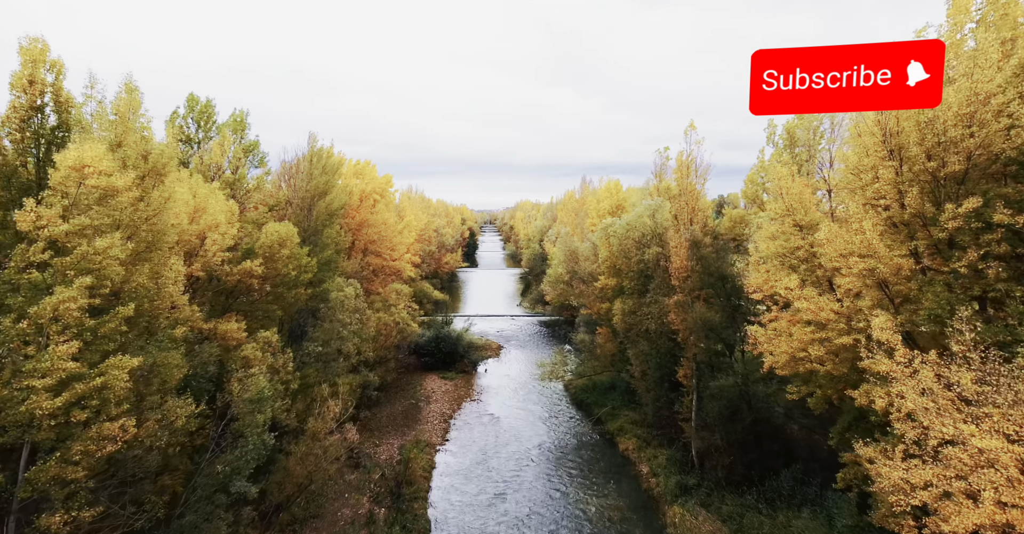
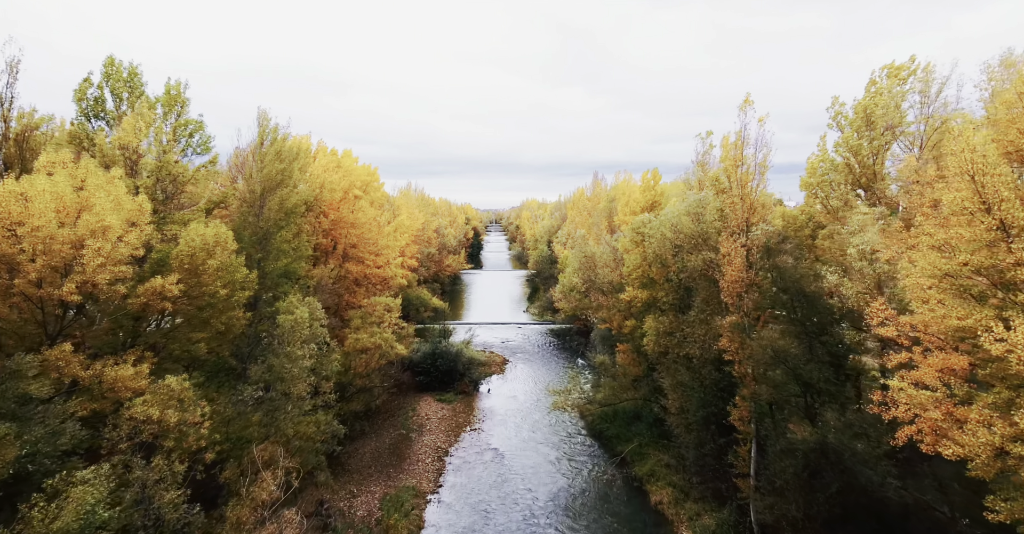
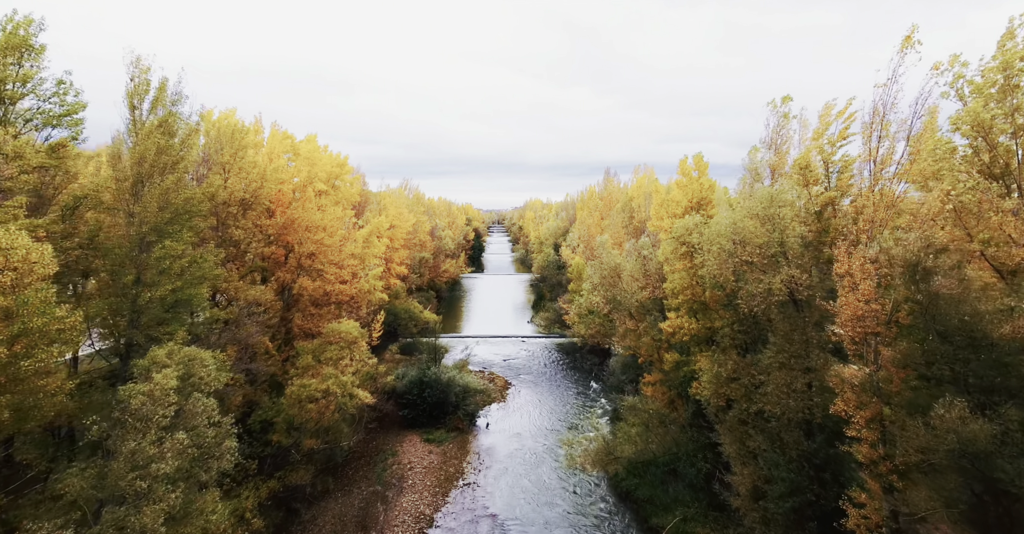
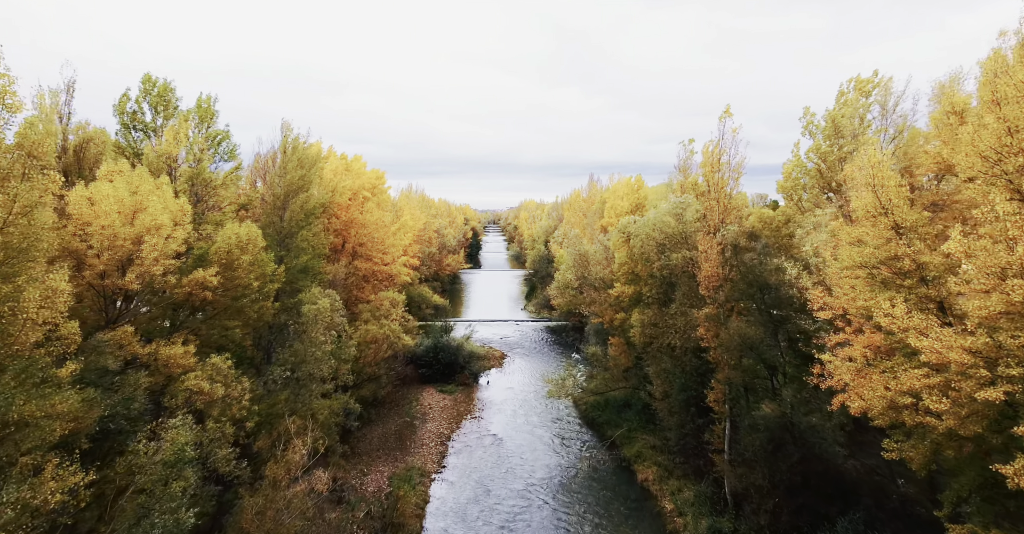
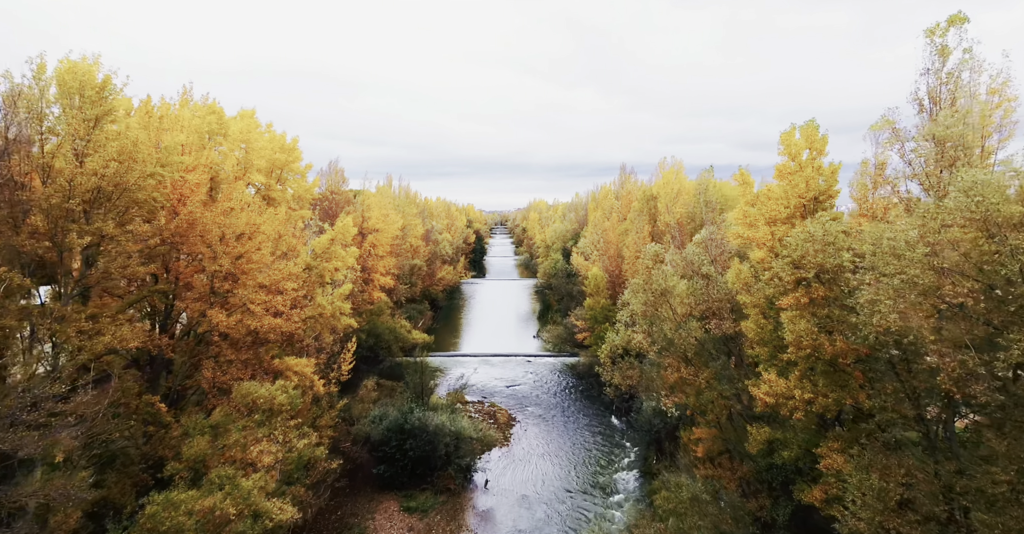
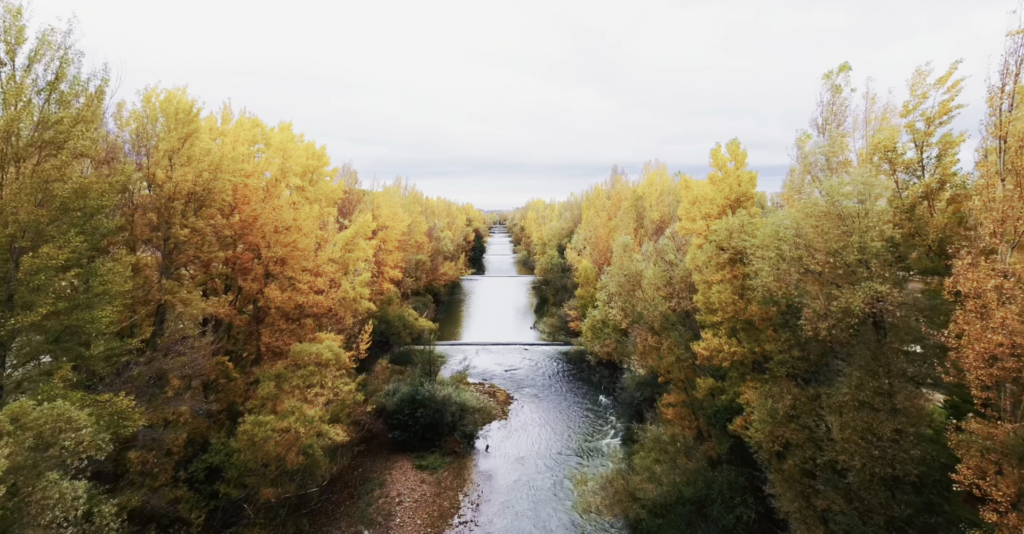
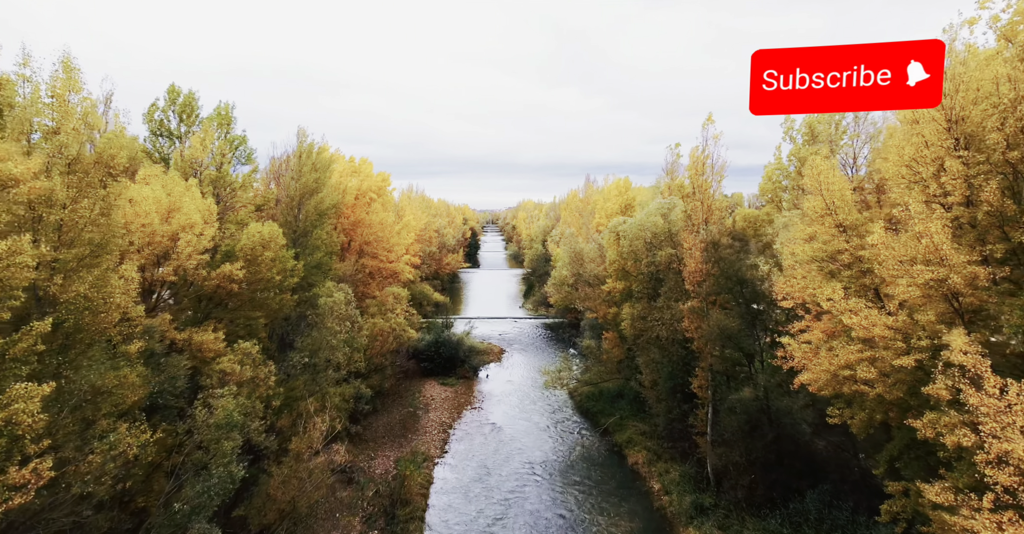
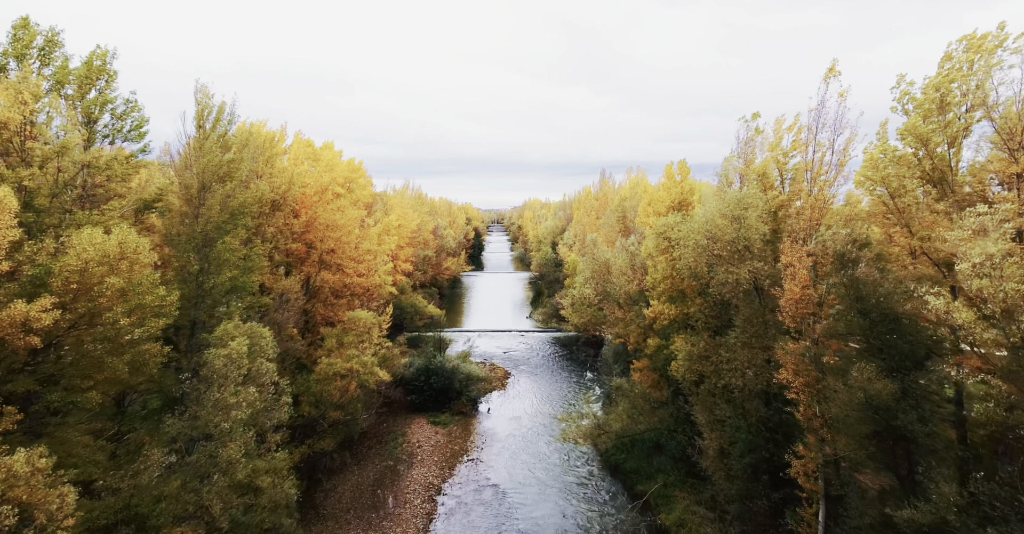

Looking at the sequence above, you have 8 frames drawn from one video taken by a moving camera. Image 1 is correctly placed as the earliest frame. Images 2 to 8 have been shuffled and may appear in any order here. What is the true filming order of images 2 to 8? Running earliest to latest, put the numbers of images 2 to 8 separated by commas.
7, 4, 2, 8, 3, 6, 5
